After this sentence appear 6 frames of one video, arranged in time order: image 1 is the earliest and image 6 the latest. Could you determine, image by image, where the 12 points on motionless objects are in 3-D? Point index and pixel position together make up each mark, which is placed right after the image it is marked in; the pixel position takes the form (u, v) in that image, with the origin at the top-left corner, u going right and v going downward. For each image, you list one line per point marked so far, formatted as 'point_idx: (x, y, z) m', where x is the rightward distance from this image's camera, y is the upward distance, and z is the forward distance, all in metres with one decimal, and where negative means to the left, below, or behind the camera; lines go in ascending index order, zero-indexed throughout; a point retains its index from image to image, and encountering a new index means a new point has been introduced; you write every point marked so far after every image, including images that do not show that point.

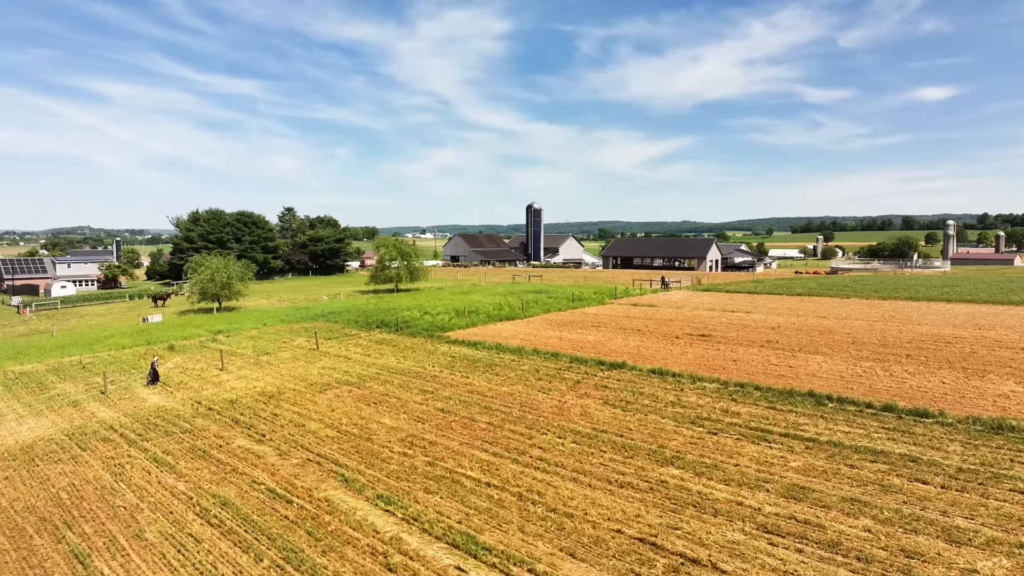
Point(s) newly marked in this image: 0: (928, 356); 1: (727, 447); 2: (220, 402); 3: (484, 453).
0: (+11.5, -1.9, +19.4) m
1: (+4.0, -2.9, +13.0) m
2: (-7.5, -2.9, +18.0) m
3: (-0.6, -3.2, +13.5) m
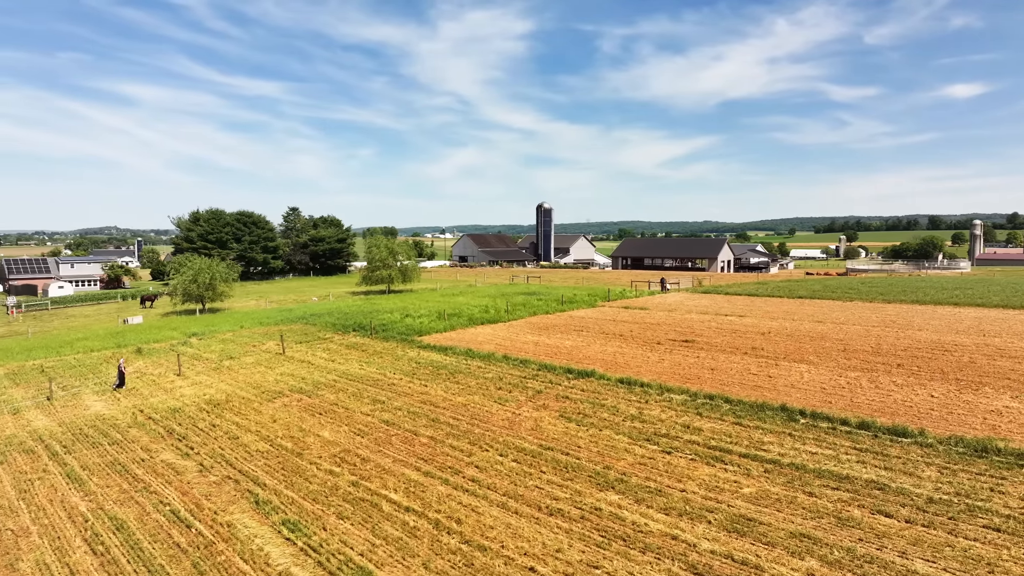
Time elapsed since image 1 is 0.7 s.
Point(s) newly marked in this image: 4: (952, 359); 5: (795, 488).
0: (+10.5, -2.0, +18.0) m
1: (+2.8, -3.0, +11.8) m
2: (-8.5, -3.0, +17.1) m
3: (-1.7, -3.3, +12.4) m
4: (+11.7, -1.9, +18.7) m
5: (+4.3, -3.1, +10.7) m
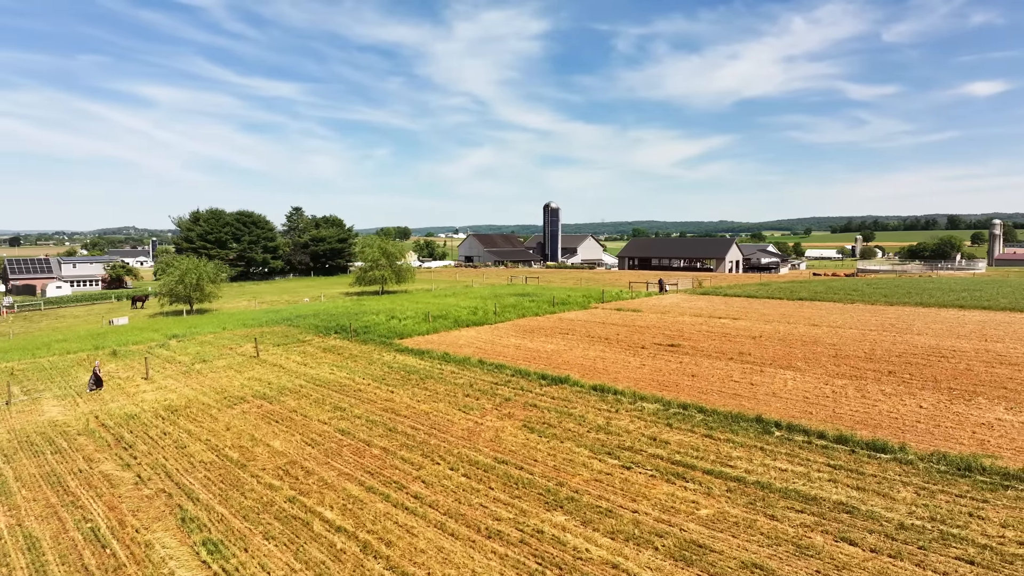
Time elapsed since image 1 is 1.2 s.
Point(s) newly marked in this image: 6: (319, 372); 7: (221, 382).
0: (+9.7, -2.1, +17.0) m
1: (+1.9, -3.1, +10.9) m
2: (-9.3, -3.1, +16.5) m
3: (-2.6, -3.3, +11.7) m
4: (+11.0, -2.0, +17.7) m
5: (+3.4, -3.1, +9.9) m
6: (-5.5, -2.4, +20.0) m
7: (-8.1, -2.6, +19.6) m
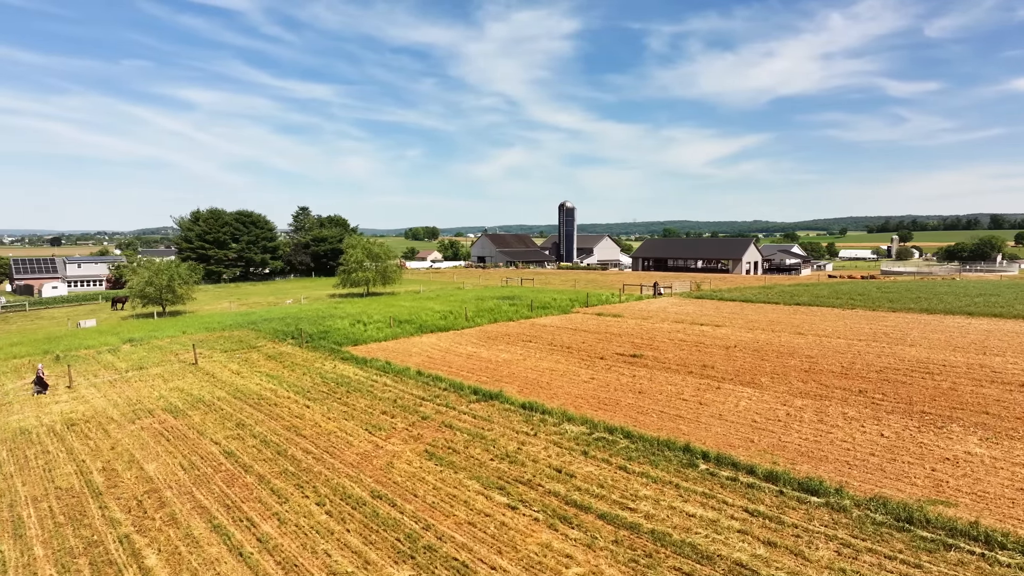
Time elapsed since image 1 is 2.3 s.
0: (+8.0, -2.2, +15.0) m
1: (0.0, -3.2, +9.3) m
2: (-11.0, -3.2, +15.3) m
3: (-4.5, -3.4, +10.2) m
4: (+9.3, -2.1, +15.6) m
5: (+1.4, -3.3, +8.1) m
6: (-7.1, -2.5, +18.6) m
7: (-9.7, -2.7, +18.3) m
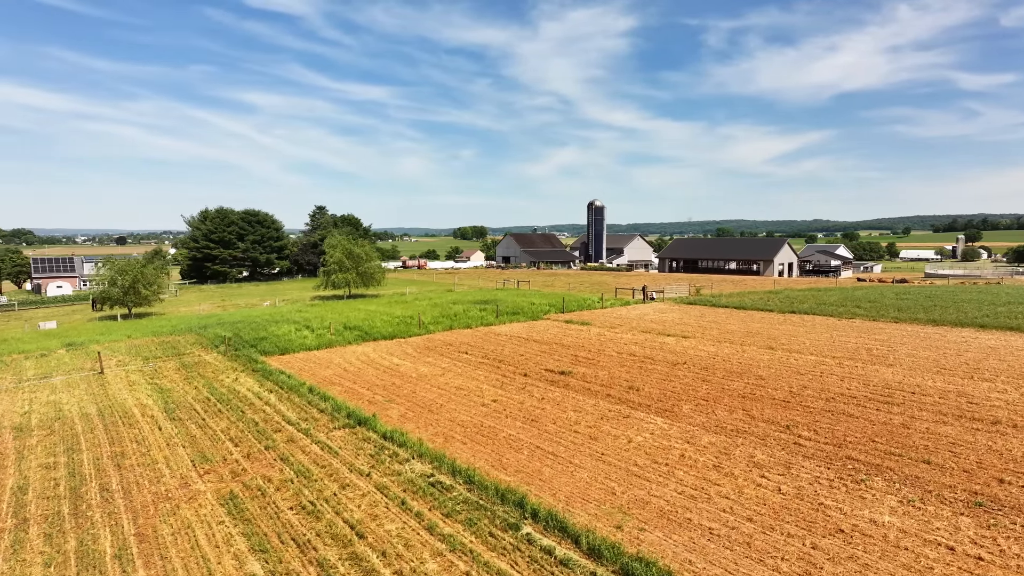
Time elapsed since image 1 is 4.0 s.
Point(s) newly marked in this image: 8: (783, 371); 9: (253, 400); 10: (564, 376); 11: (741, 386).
0: (+5.5, -2.5, +12.3) m
1: (-3.0, -3.4, +7.2) m
2: (-13.5, -3.3, +14.0) m
3: (-7.4, -3.6, +8.4) m
4: (+6.8, -2.4, +12.8) m
5: (-1.6, -3.5, +5.9) m
6: (-9.3, -2.7, +17.0) m
7: (-12.0, -2.8, +16.9) m
8: (+6.7, -2.0, +17.1) m
9: (-5.9, -2.6, +16.3) m
10: (+1.4, -2.2, +17.4) m
11: (+5.2, -2.2, +15.6) m
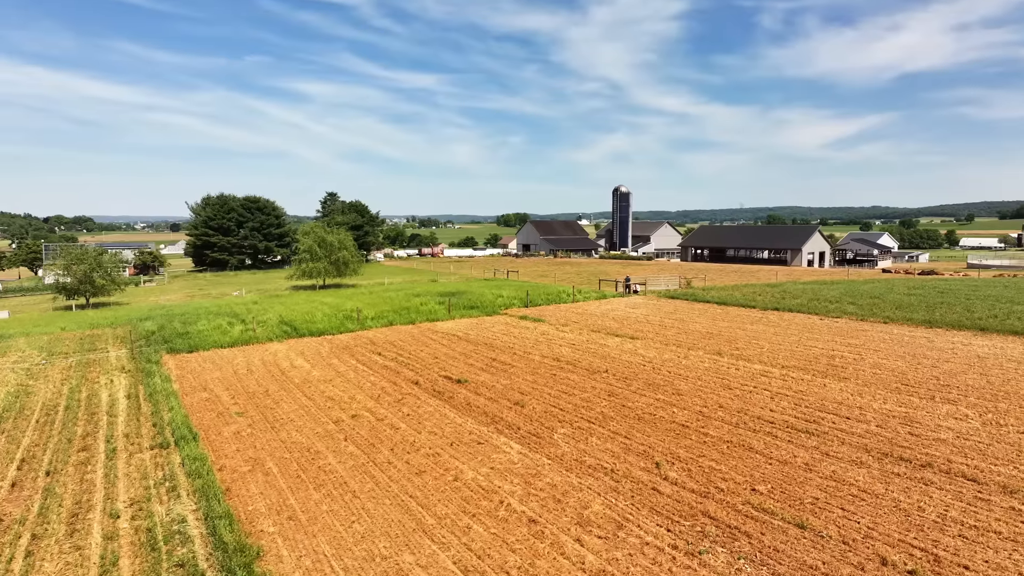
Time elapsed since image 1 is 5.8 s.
0: (+2.7, -2.5, +9.8) m
1: (-6.1, -3.5, +5.3) m
2: (-16.1, -3.1, +12.8) m
3: (-10.4, -3.6, +6.8) m
4: (+4.0, -2.4, +10.2) m
5: (-4.8, -3.6, +3.9) m
6: (-11.8, -2.5, +15.5) m
7: (-14.4, -2.7, +15.6) m
8: (+4.2, -2.0, +14.4) m
9: (-8.4, -2.4, +14.6) m
10: (-1.0, -2.1, +15.1) m
11: (+2.6, -2.1, +13.1) m
